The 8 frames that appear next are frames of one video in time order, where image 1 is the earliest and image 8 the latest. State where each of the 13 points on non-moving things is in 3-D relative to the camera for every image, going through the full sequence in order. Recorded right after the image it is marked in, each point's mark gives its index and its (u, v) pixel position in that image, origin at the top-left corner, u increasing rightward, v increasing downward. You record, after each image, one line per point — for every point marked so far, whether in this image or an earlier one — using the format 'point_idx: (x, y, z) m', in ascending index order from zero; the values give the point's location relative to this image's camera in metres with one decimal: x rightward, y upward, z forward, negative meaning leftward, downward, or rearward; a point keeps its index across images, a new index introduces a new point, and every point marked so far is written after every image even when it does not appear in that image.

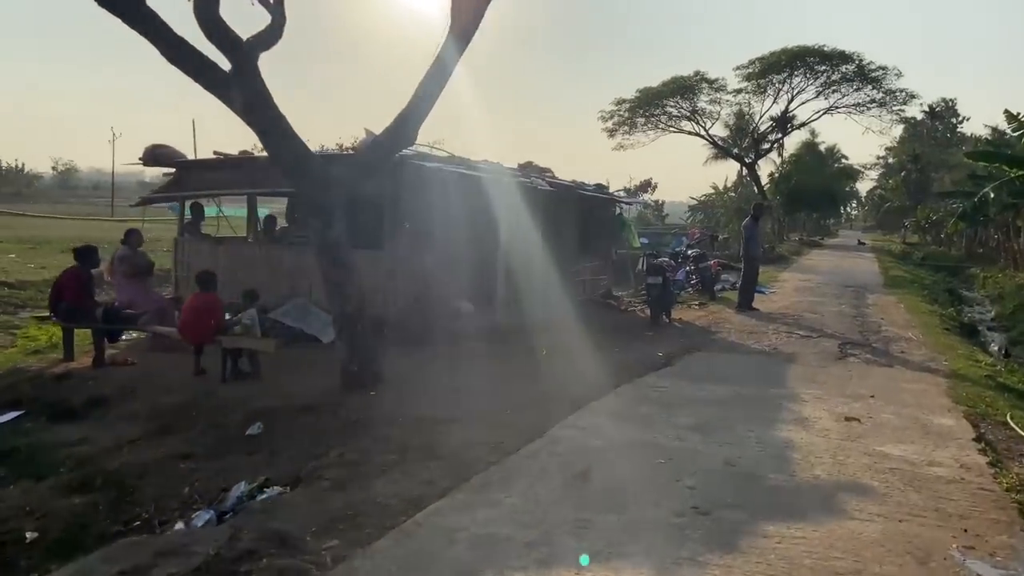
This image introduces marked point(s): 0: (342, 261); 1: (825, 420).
0: (-1.9, +0.3, +8.2) m
1: (+2.8, -1.2, +6.6) m
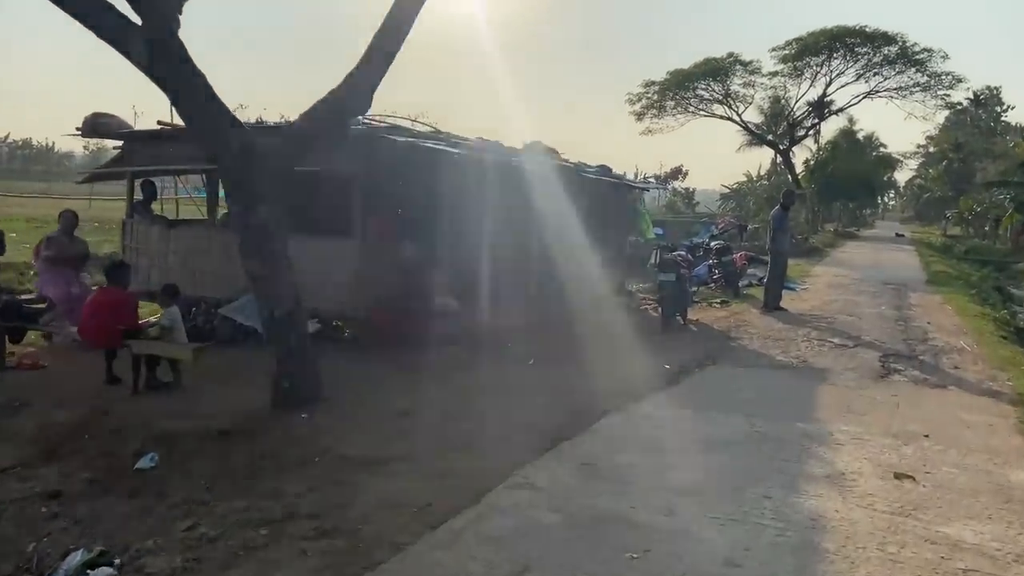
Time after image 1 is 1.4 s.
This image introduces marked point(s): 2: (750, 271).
0: (-2.2, +0.3, +6.7) m
1: (+2.4, -1.3, +5.0) m
2: (+6.0, +0.4, +18.9) m
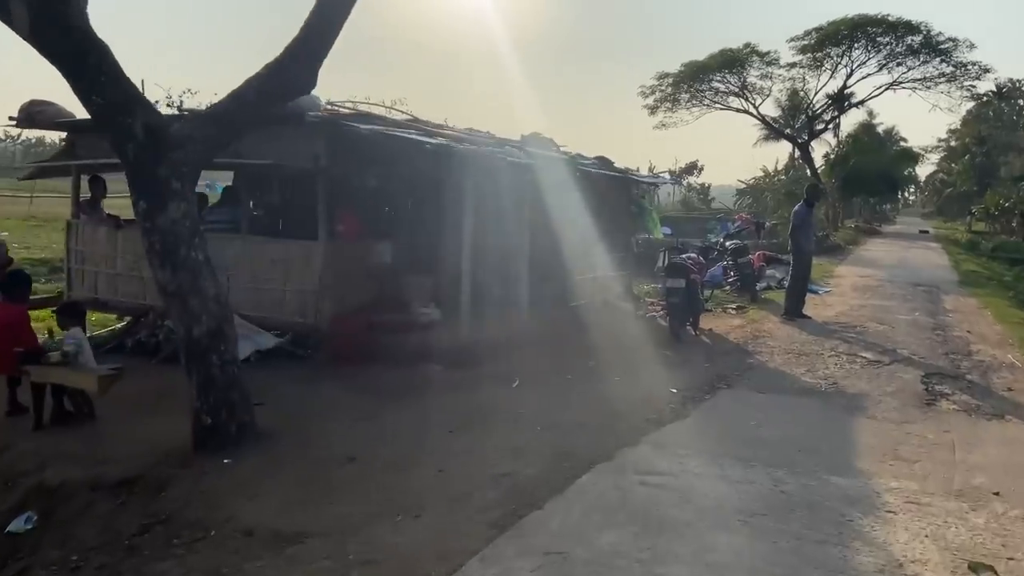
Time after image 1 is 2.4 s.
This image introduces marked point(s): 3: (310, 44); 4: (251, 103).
0: (-2.4, +0.2, +5.5) m
1: (+2.1, -1.4, +3.7) m
2: (+6.0, +0.4, +17.5) m
3: (-1.6, +1.9, +5.9) m
4: (-2.0, +1.4, +5.8) m
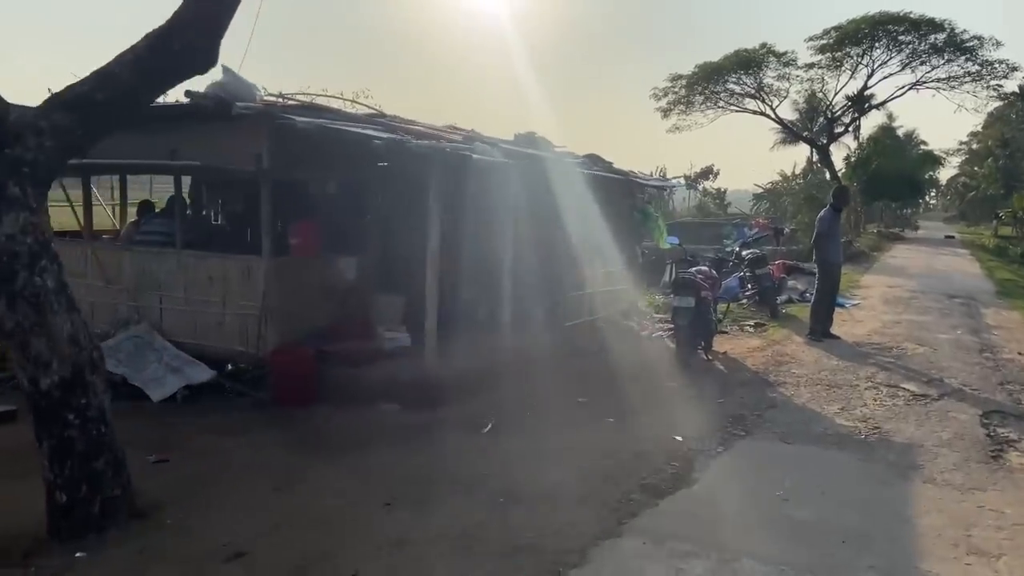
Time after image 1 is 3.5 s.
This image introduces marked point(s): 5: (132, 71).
0: (-2.7, 0.0, +4.2) m
1: (+1.7, -1.6, +2.3) m
2: (+5.9, +0.1, +16.0) m
3: (-1.9, +1.7, +4.6) m
4: (-2.3, +1.2, +4.5) m
5: (-2.3, +1.3, +4.5) m
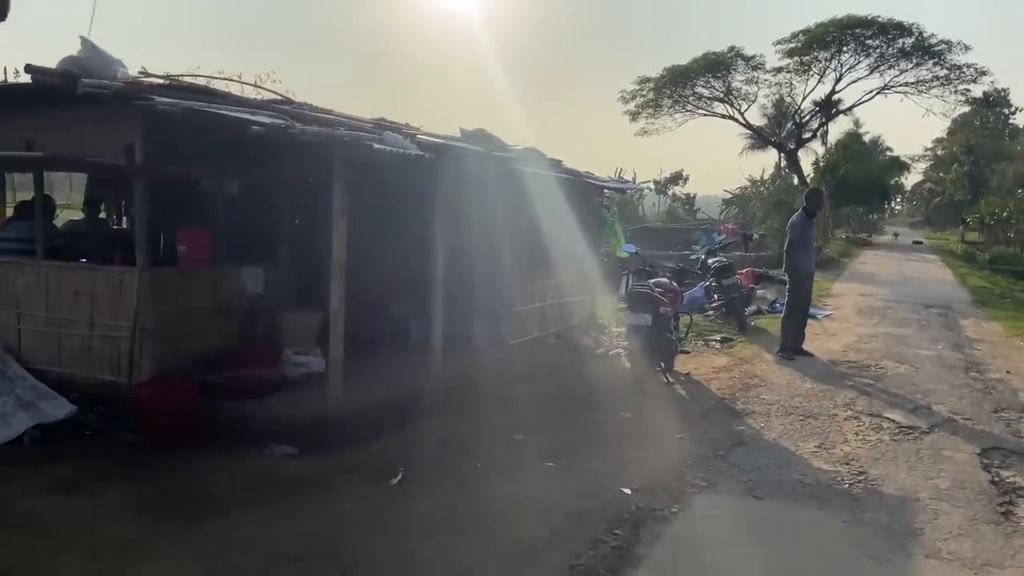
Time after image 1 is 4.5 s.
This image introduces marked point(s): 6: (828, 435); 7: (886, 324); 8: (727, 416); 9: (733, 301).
0: (-3.3, -0.2, +2.9) m
1: (+1.3, -1.7, +1.1) m
2: (+4.9, -0.1, +15.1) m
3: (-2.4, +1.6, +3.3) m
4: (-2.9, +1.1, +3.3) m
5: (-2.8, +1.2, +3.3) m
6: (+2.8, -1.3, +6.6) m
7: (+6.6, -0.6, +13.3) m
8: (+2.1, -1.2, +7.3) m
9: (+3.6, -0.2, +12.1) m
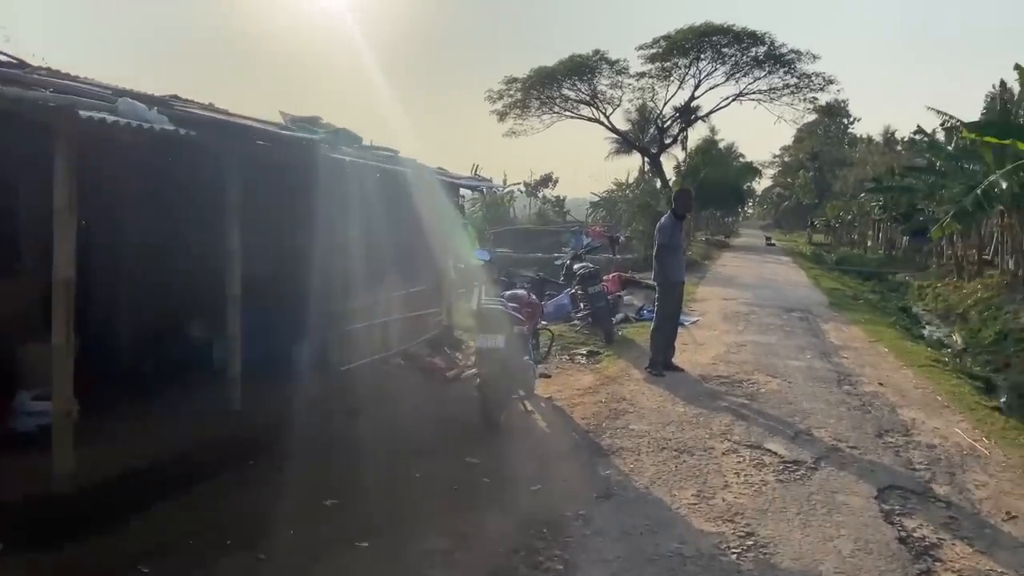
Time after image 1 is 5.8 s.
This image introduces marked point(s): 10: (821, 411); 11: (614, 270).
0: (-3.9, -0.3, +0.9) m
1: (+0.9, -1.8, -0.1) m
2: (+2.2, -0.2, +14.3) m
3: (-3.2, +1.4, +1.5) m
4: (-3.6, +0.9, +1.3) m
5: (-3.6, +1.0, +1.4) m
6: (+1.4, -1.4, +5.6) m
7: (+4.1, -0.7, +12.8) m
8: (+0.6, -1.4, +6.1) m
9: (+1.3, -0.3, +11.2) m
10: (+3.1, -1.2, +7.5) m
11: (+2.7, +0.5, +19.8) m
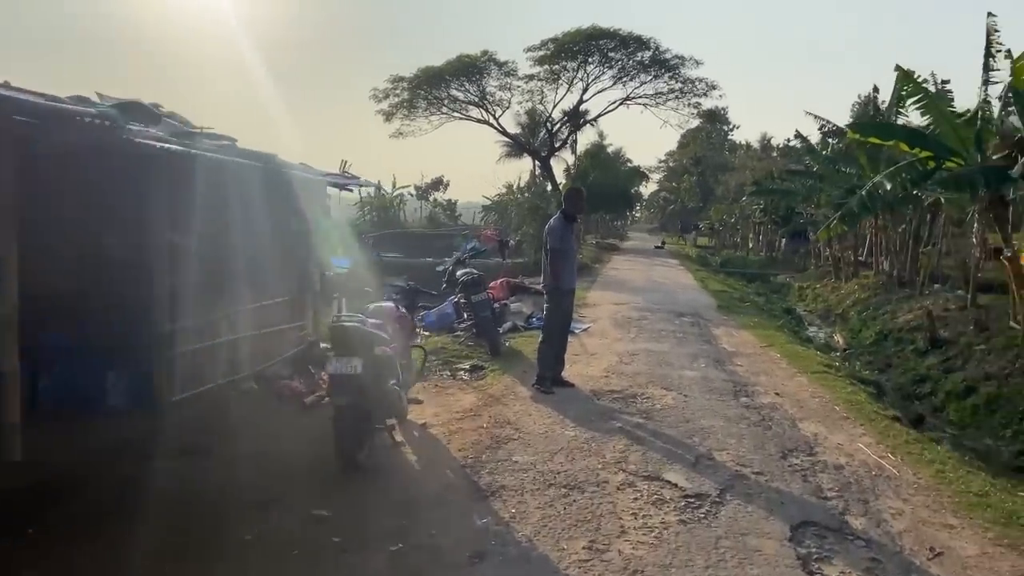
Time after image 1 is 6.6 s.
0: (-4.1, -0.4, -0.6) m
1: (+0.8, -1.8, -0.9) m
2: (0.0, -0.3, +13.5) m
3: (-3.5, +1.3, +0.1) m
4: (-3.9, +0.8, -0.1) m
5: (-3.8, +0.9, -0.1) m
6: (+0.6, -1.5, +4.7) m
7: (+2.2, -0.8, +12.3) m
8: (-0.3, -1.4, +5.2) m
9: (-0.4, -0.5, +10.3) m
10: (+1.9, -1.3, +6.9) m
11: (-0.2, +0.3, +19.0) m
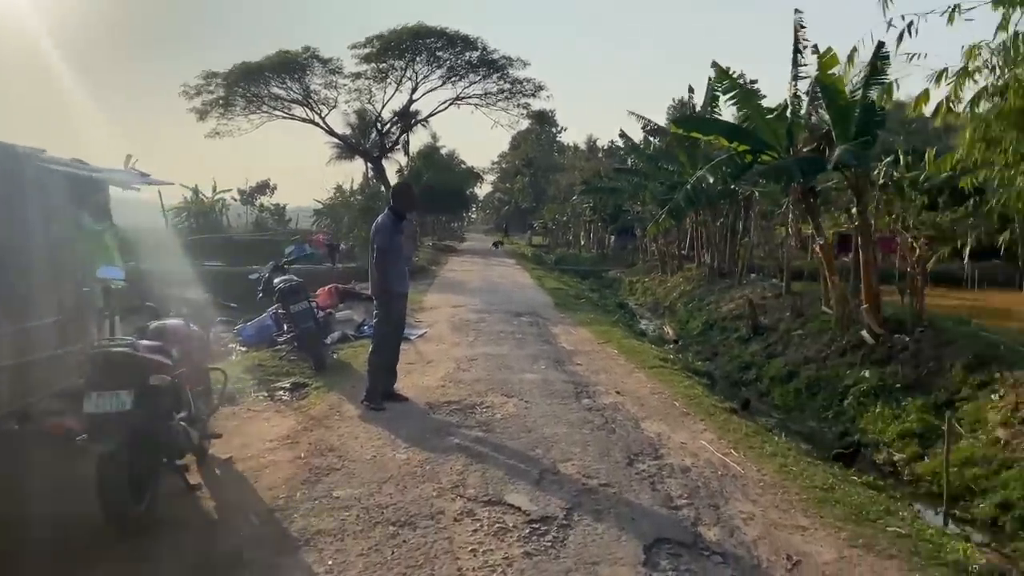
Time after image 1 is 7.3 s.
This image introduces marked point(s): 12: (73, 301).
0: (-3.9, -0.6, -2.1) m
1: (+1.0, -1.8, -1.4) m
2: (-2.8, -0.4, +12.5) m
3: (-3.5, +1.2, -1.3) m
4: (-3.8, +0.6, -1.6) m
5: (-3.8, +0.7, -1.6) m
6: (-0.4, -1.5, +4.1) m
7: (-0.5, -0.8, +11.8) m
8: (-1.4, -1.5, +4.3) m
9: (-2.5, -0.6, +9.3) m
10: (+0.4, -1.3, +6.5) m
11: (-4.2, +0.2, +17.8) m
12: (-4.5, -0.3, +7.3) m
